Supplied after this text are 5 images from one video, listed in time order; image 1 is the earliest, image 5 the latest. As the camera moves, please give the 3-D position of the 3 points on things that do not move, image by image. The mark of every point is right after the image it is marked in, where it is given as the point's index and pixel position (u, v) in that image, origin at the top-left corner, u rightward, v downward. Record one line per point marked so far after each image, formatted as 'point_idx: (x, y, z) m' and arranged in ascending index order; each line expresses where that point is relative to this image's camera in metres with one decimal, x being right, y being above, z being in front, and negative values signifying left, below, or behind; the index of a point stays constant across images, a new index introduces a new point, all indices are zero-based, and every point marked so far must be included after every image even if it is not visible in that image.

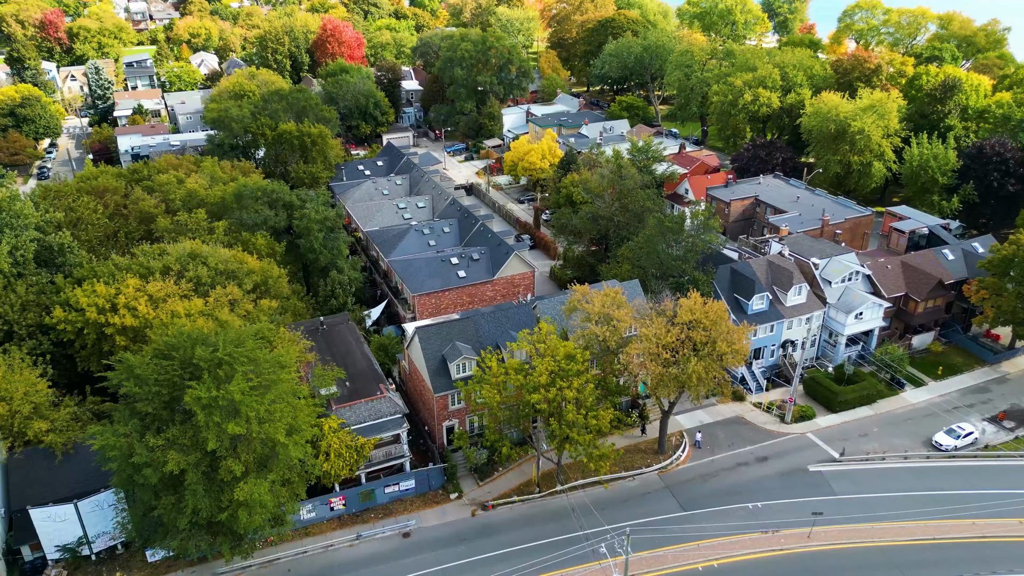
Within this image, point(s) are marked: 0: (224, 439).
0: (-6.8, -3.6, +17.1) m
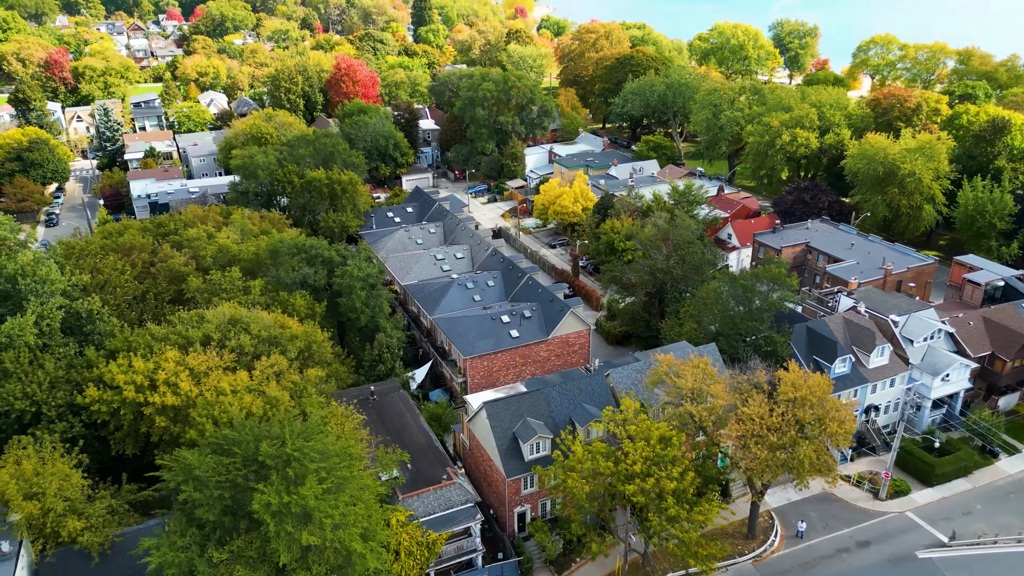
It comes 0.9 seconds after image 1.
0: (-4.5, -5.4, +15.0) m
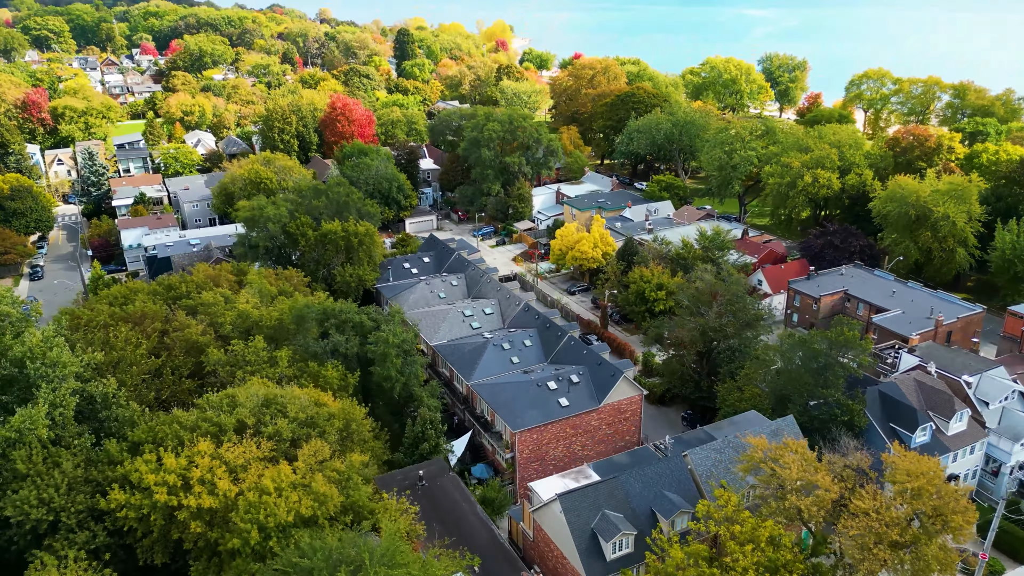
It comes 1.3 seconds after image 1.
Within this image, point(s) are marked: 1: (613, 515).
0: (-2.2, -7.4, +12.8) m
1: (+2.6, -5.8, +18.8) m
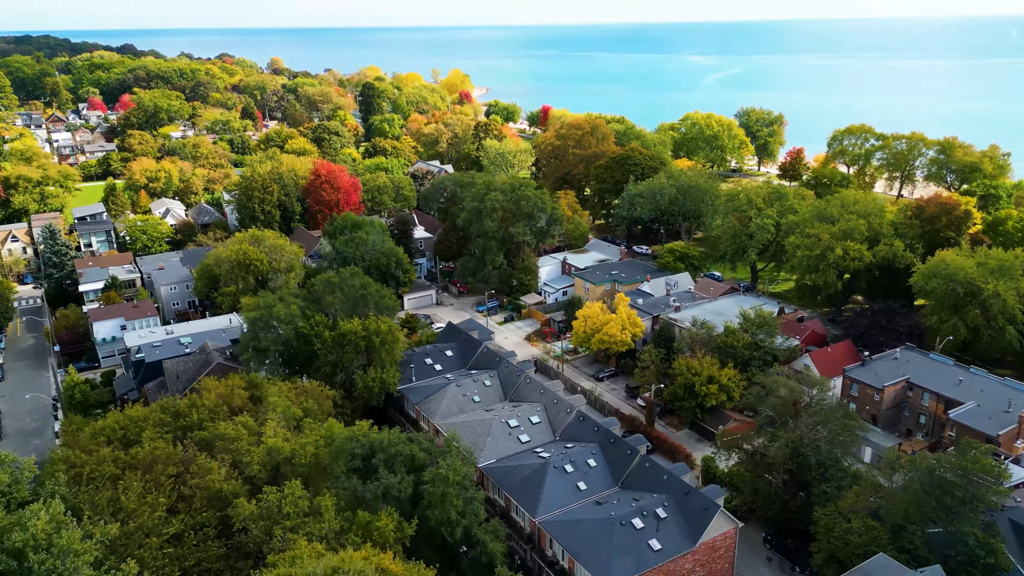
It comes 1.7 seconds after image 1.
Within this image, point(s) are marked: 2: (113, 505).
0: (+1.3, -10.5, +9.1) m
1: (+5.6, -9.2, +15.5) m
2: (-10.9, -5.9, +19.9) m
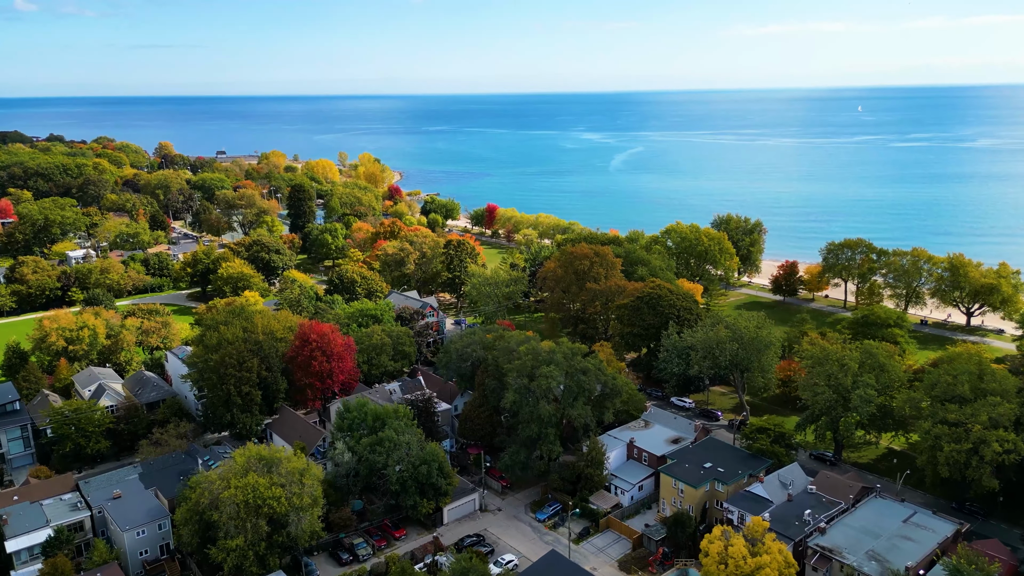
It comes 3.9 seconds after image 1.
0: (+11.6, -17.9, -0.2) m
1: (+14.9, -17.0, +6.8) m
2: (-2.3, -14.8, +8.9) m
